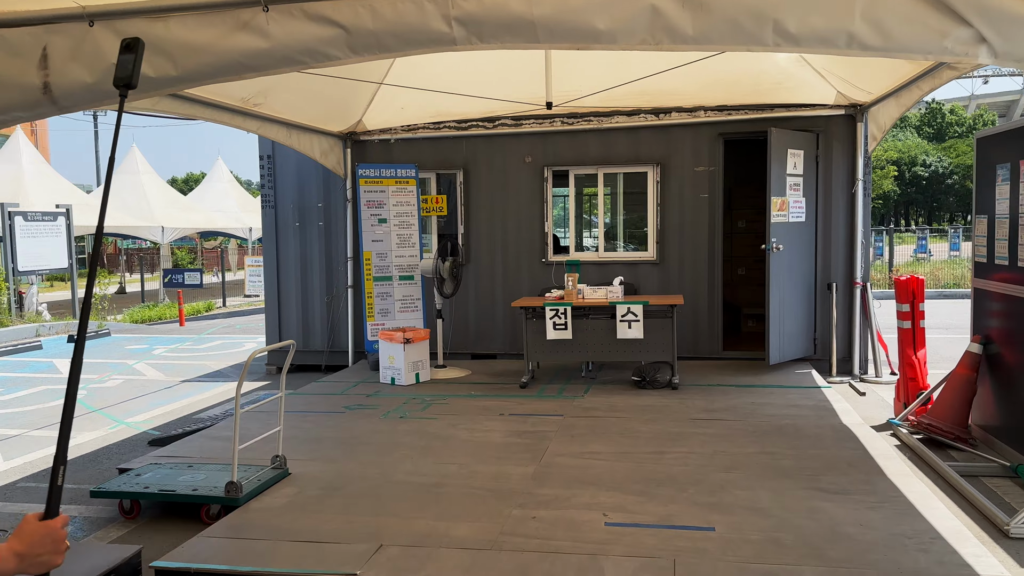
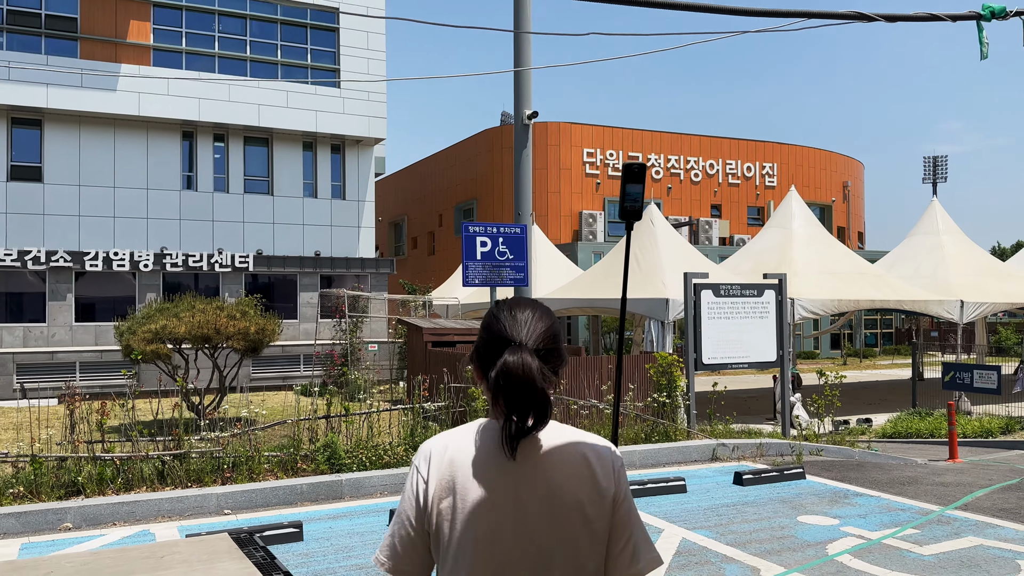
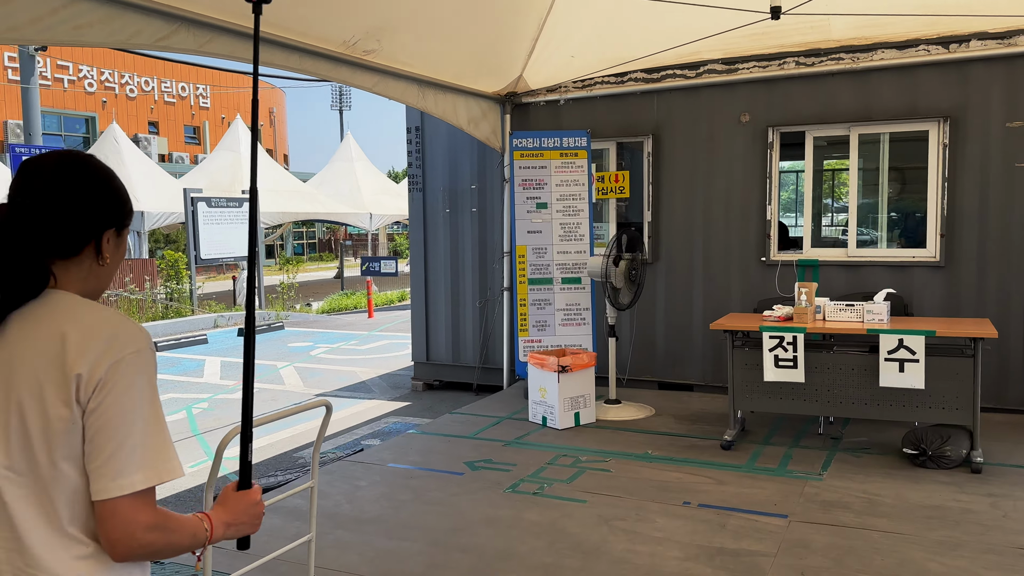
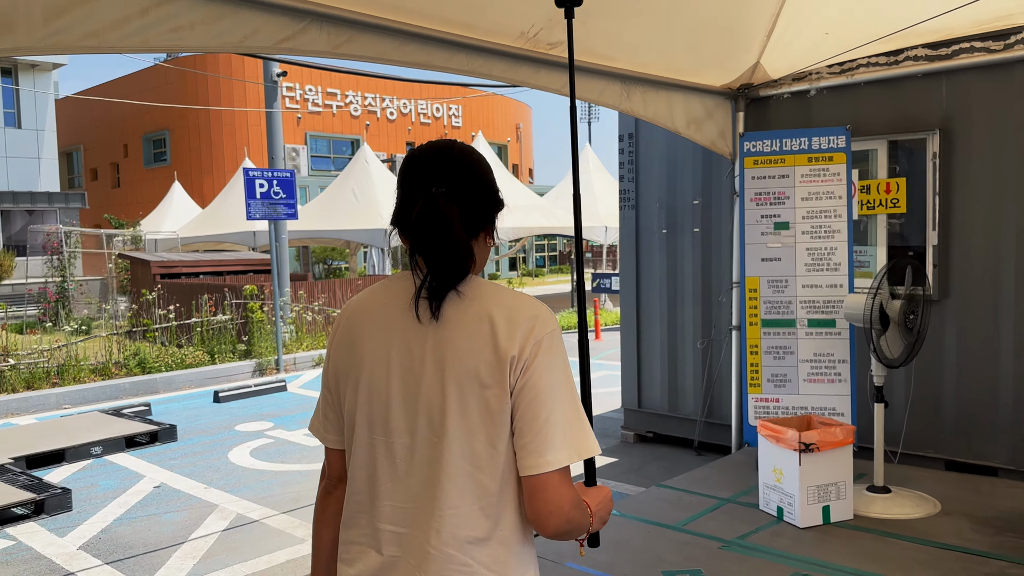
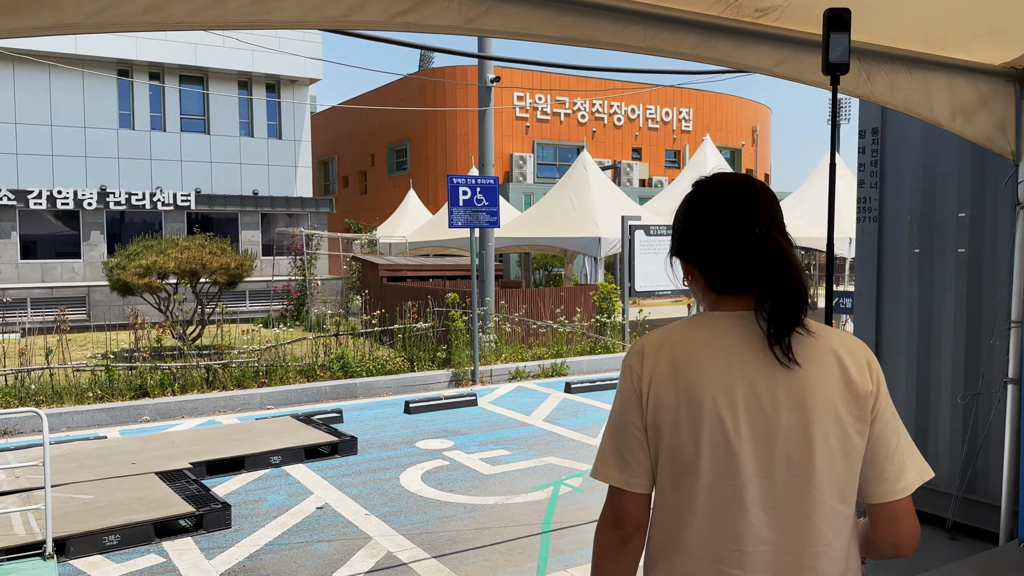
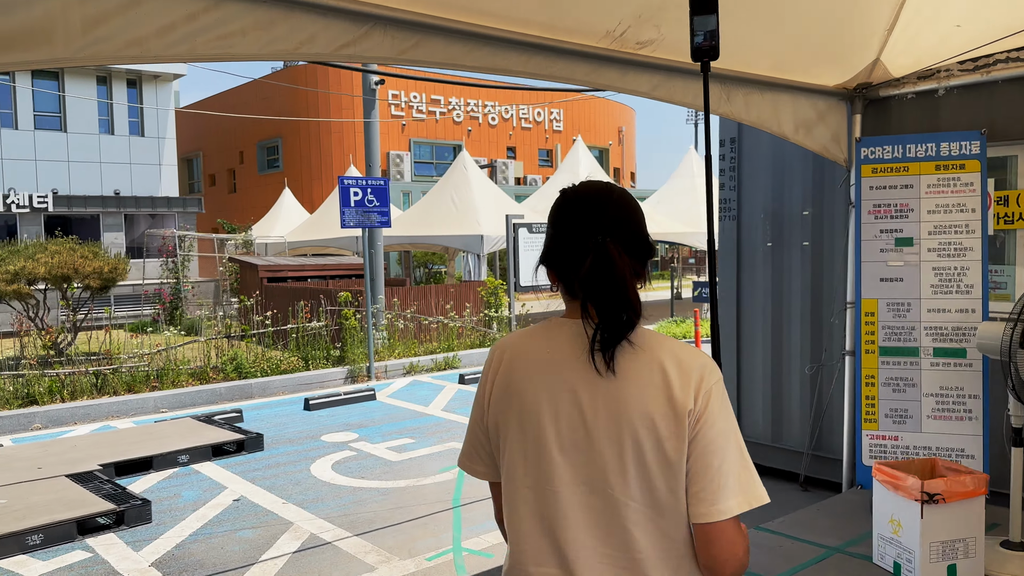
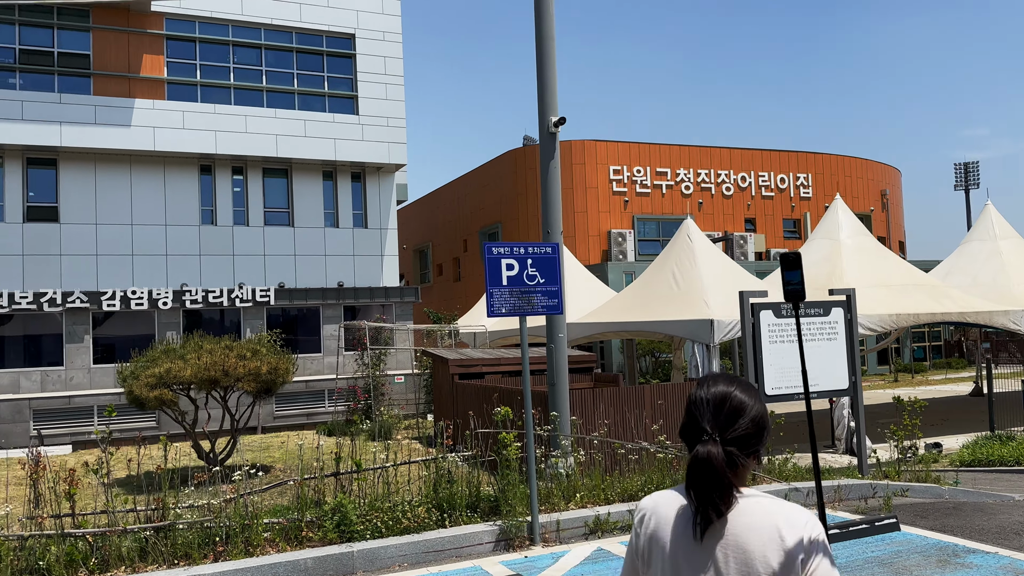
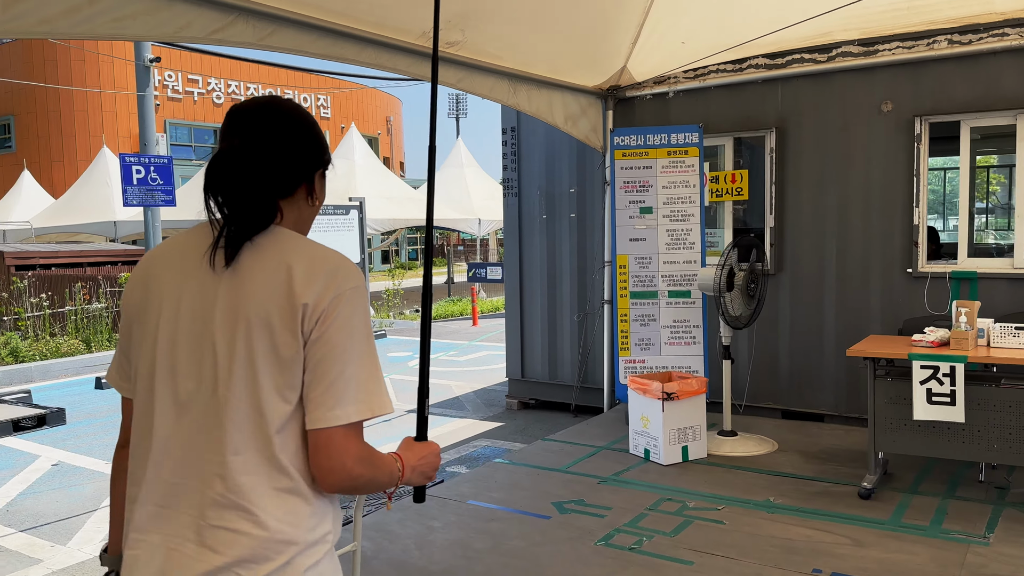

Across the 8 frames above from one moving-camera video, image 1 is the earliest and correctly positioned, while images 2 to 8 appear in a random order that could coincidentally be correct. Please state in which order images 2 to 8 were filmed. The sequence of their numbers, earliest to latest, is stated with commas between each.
3, 8, 4, 6, 5, 2, 7
